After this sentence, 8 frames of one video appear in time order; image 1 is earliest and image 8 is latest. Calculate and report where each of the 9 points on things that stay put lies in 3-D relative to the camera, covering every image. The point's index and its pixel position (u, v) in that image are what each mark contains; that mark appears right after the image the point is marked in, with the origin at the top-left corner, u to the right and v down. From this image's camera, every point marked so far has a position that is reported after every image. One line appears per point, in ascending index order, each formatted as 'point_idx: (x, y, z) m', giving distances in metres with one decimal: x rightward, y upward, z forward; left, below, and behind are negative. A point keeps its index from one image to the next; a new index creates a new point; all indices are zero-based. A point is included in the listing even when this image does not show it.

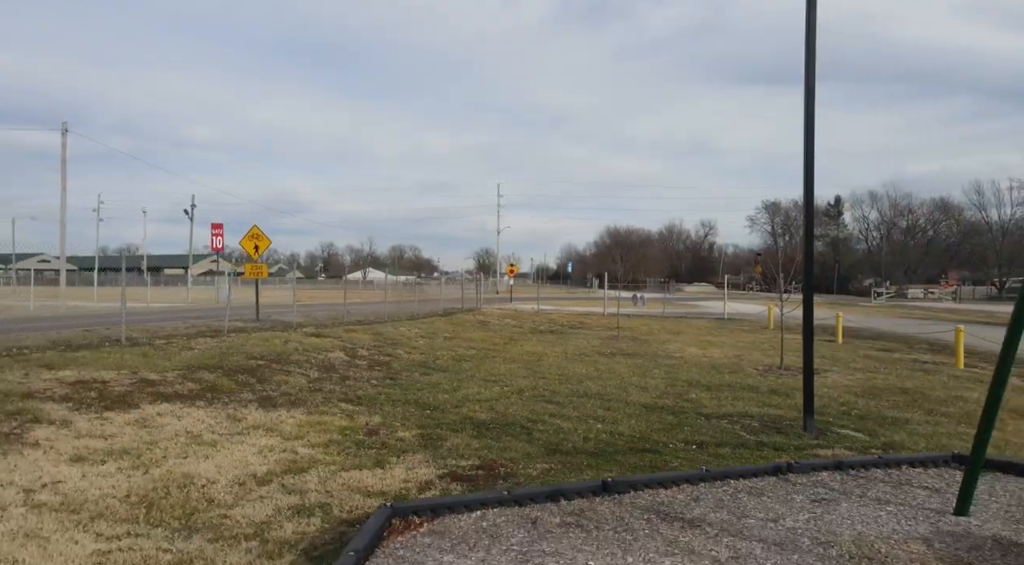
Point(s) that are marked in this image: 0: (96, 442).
0: (-3.5, -1.3, +5.2) m
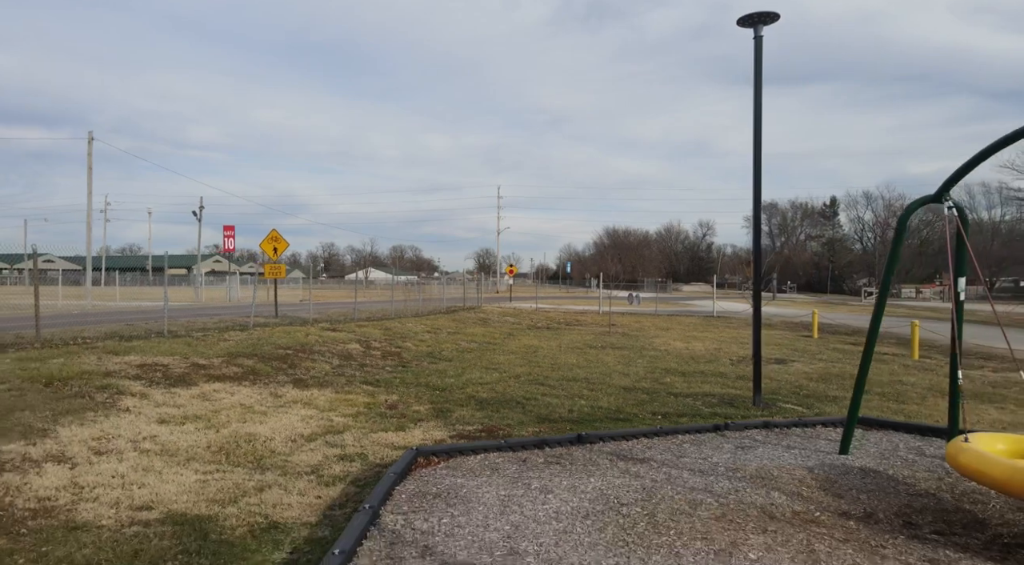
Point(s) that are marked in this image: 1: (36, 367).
0: (-3.5, -1.3, +6.4) m
1: (-5.5, -0.9, +7.2) m
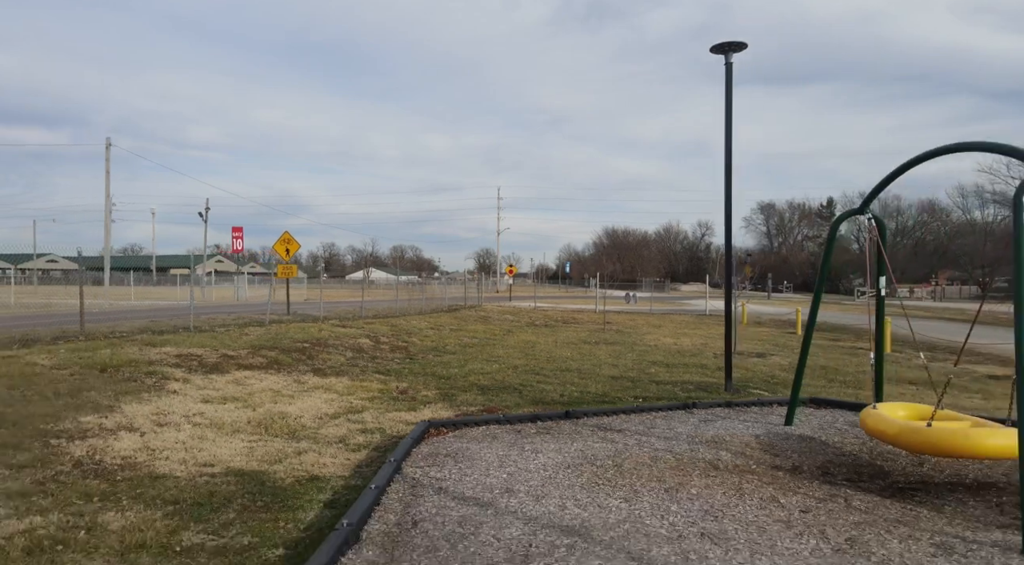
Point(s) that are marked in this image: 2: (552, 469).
0: (-3.6, -1.3, +7.4) m
1: (-5.5, -0.9, +8.1) m
2: (+0.3, -1.4, +4.6) m
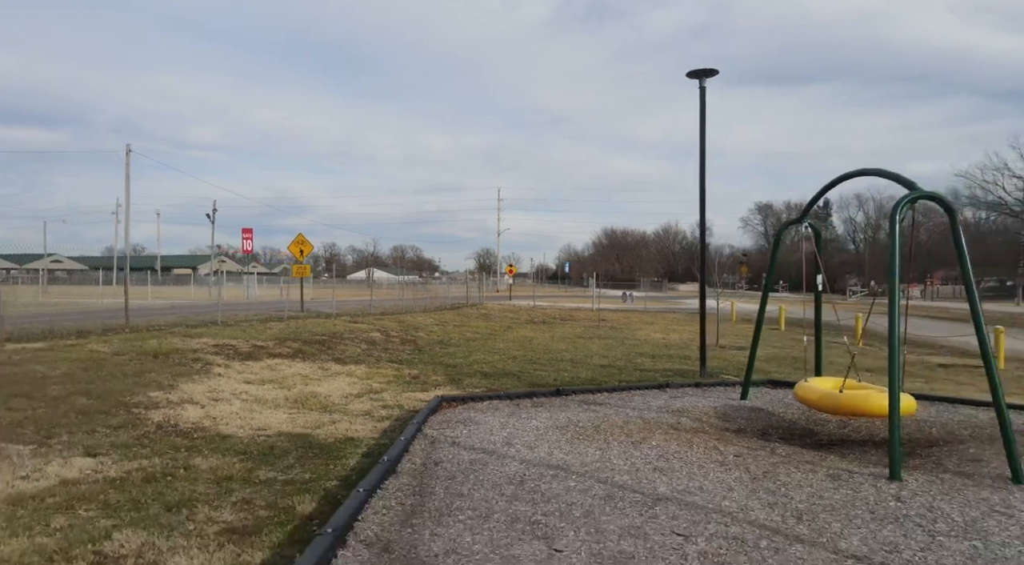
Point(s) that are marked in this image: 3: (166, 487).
0: (-3.6, -1.2, +8.5) m
1: (-5.5, -0.9, +9.2) m
2: (+0.3, -1.4, +5.7) m
3: (-2.4, -1.4, +4.4) m
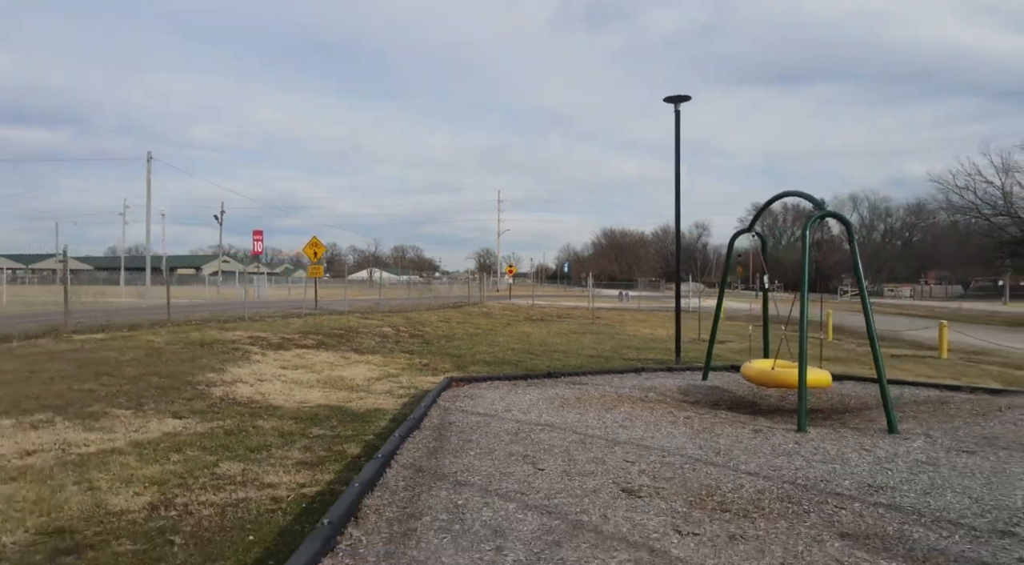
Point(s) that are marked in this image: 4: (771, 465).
0: (-3.6, -1.2, +9.8) m
1: (-5.5, -0.9, +10.5) m
2: (+0.3, -1.3, +7.0) m
3: (-2.5, -1.4, +5.7) m
4: (+1.9, -1.4, +4.6) m
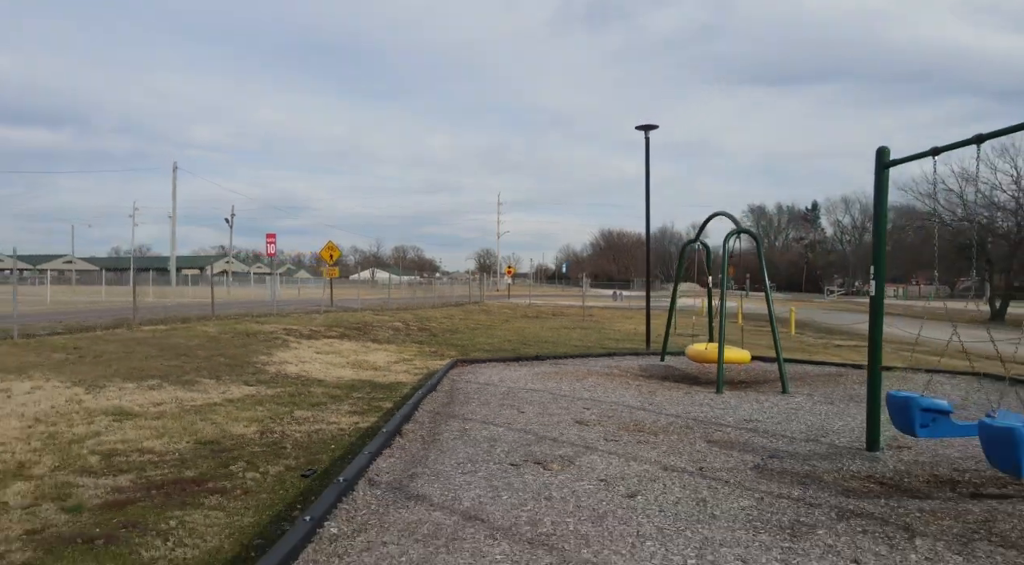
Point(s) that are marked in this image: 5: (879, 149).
0: (-3.7, -1.2, +11.8) m
1: (-5.6, -0.9, +12.5) m
2: (+0.2, -1.3, +9.0) m
3: (-2.6, -1.4, +7.6) m
4: (+1.8, -1.4, +6.5) m
5: (+2.9, +1.0, +4.9) m
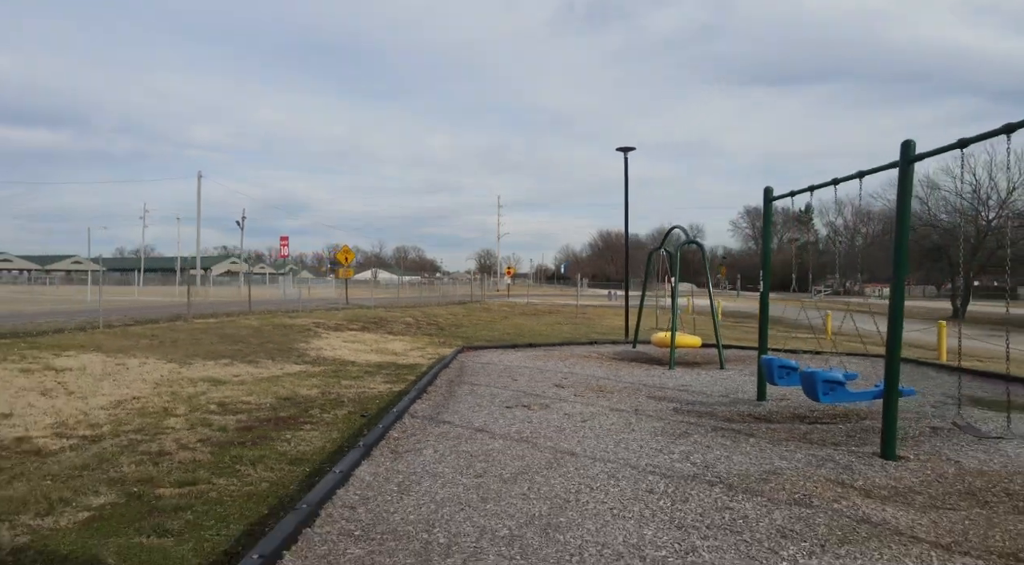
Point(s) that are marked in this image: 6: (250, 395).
0: (-3.8, -1.2, +13.8) m
1: (-5.7, -0.9, +14.5) m
2: (+0.1, -1.3, +11.0) m
3: (-2.6, -1.4, +9.7) m
4: (+1.8, -1.3, +8.6) m
5: (+2.8, +1.1, +6.9) m
6: (-3.2, -1.4, +7.6) m
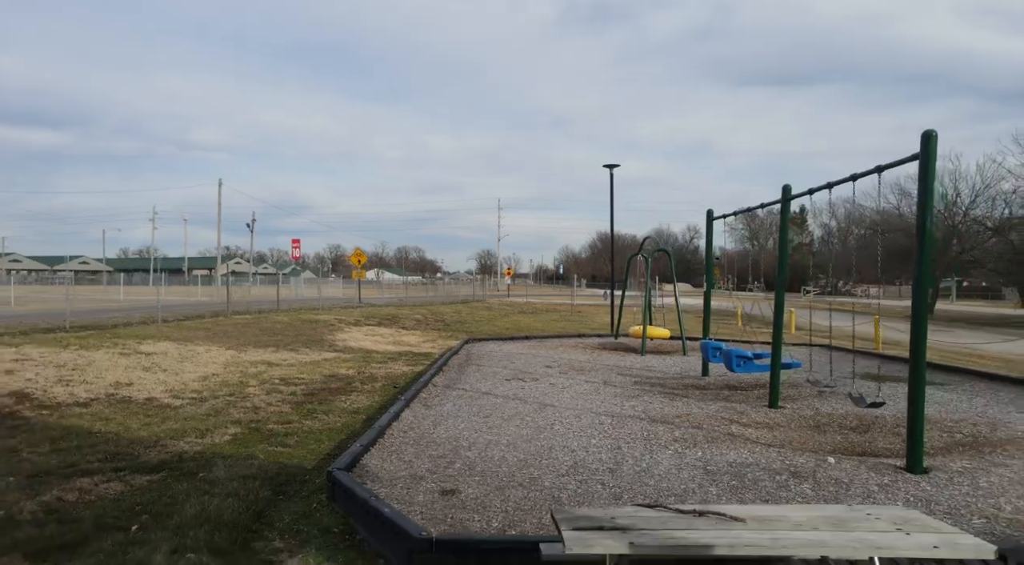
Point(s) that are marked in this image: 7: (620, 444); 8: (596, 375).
0: (-3.8, -1.3, +15.8) m
1: (-5.7, -0.9, +16.5) m
2: (+0.1, -1.4, +13.0) m
3: (-2.7, -1.4, +11.7) m
4: (+1.8, -1.4, +10.5) m
5: (+2.8, +1.0, +8.9) m
6: (-3.3, -1.4, +9.6) m
7: (+0.9, -1.3, +5.1) m
8: (+1.2, -1.4, +9.2) m
